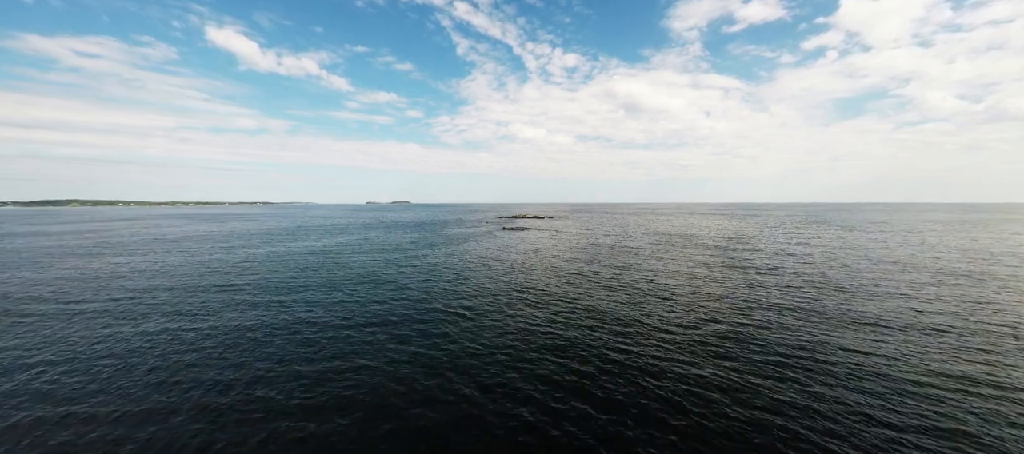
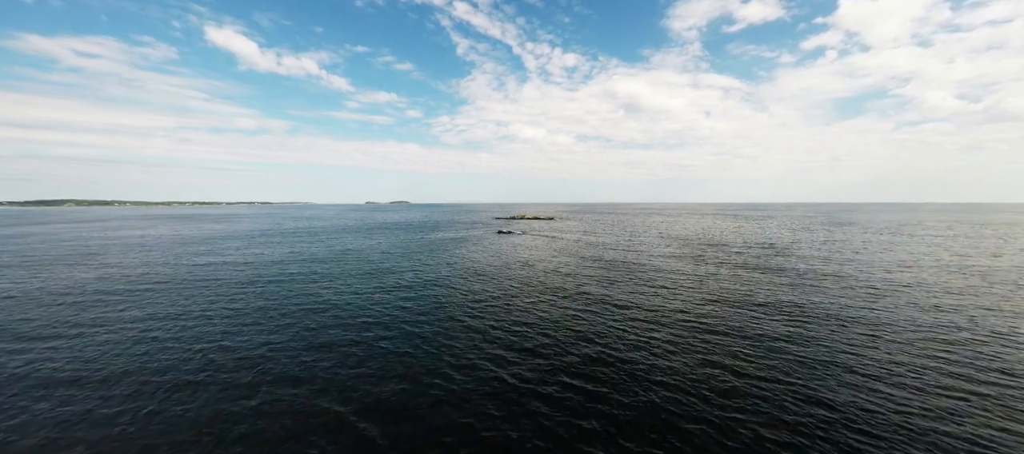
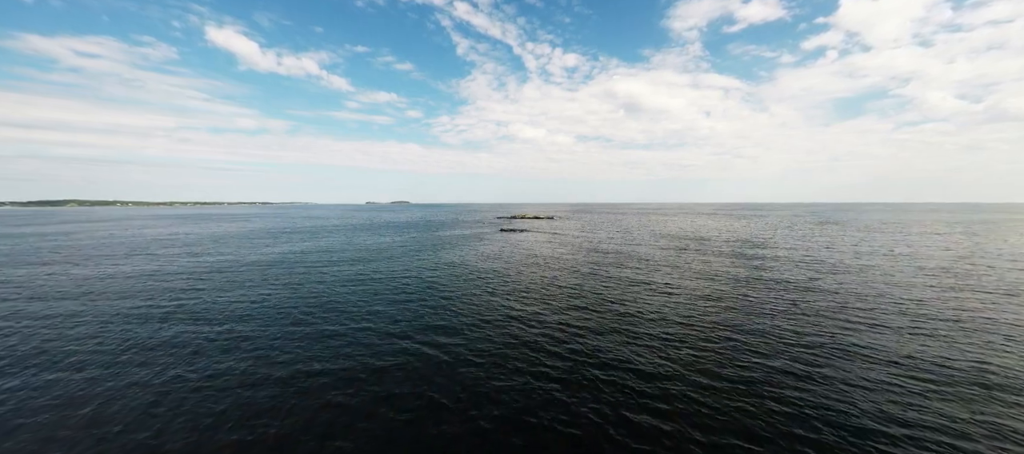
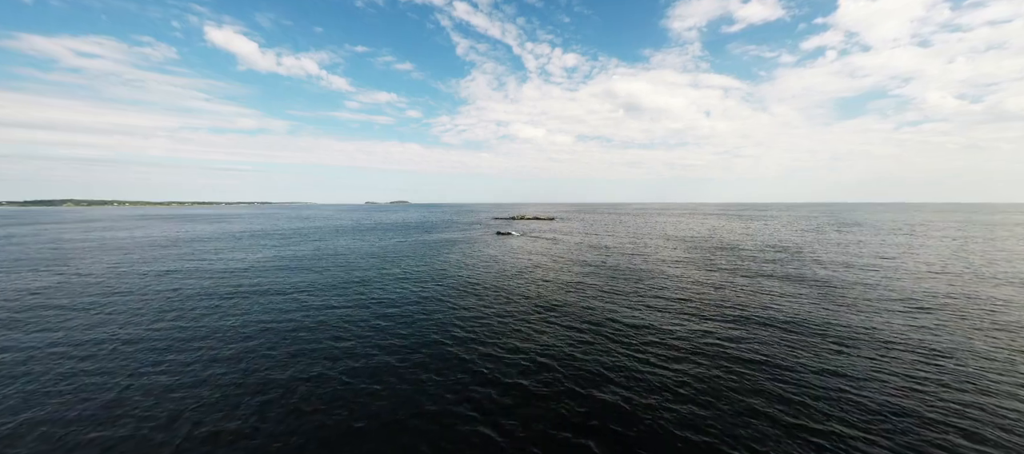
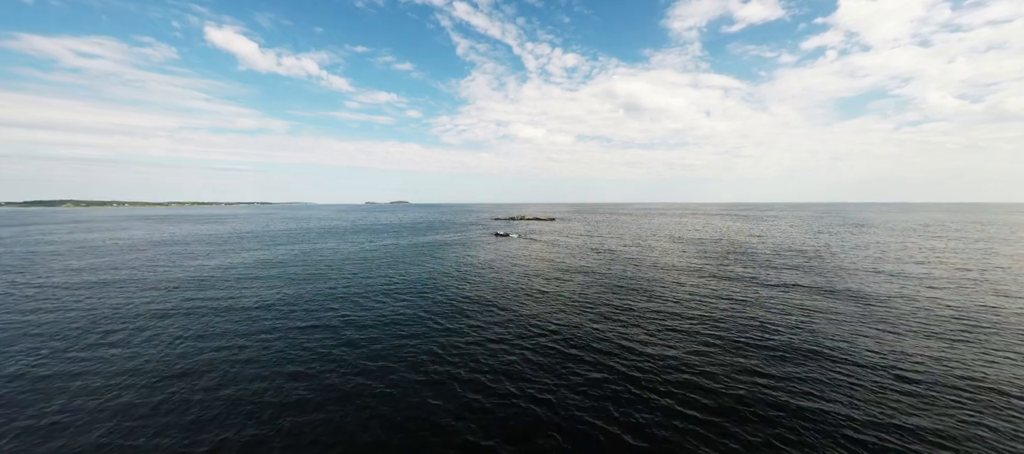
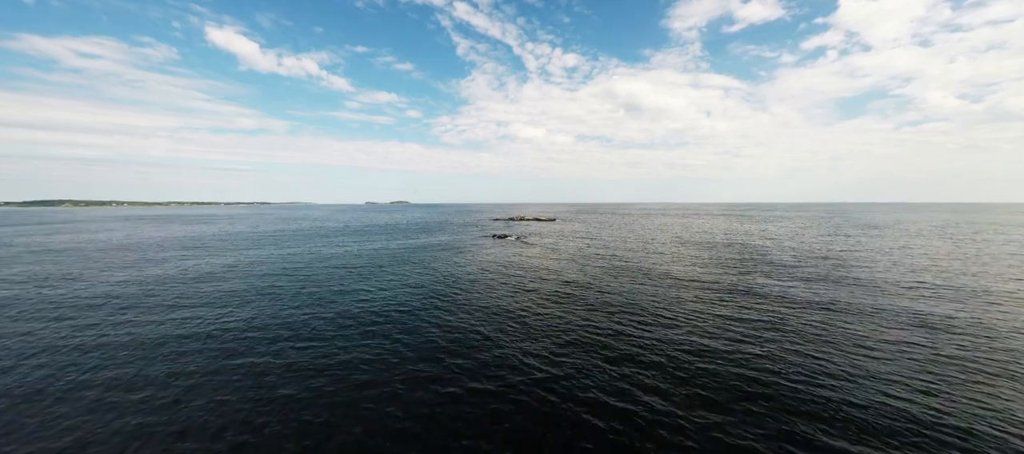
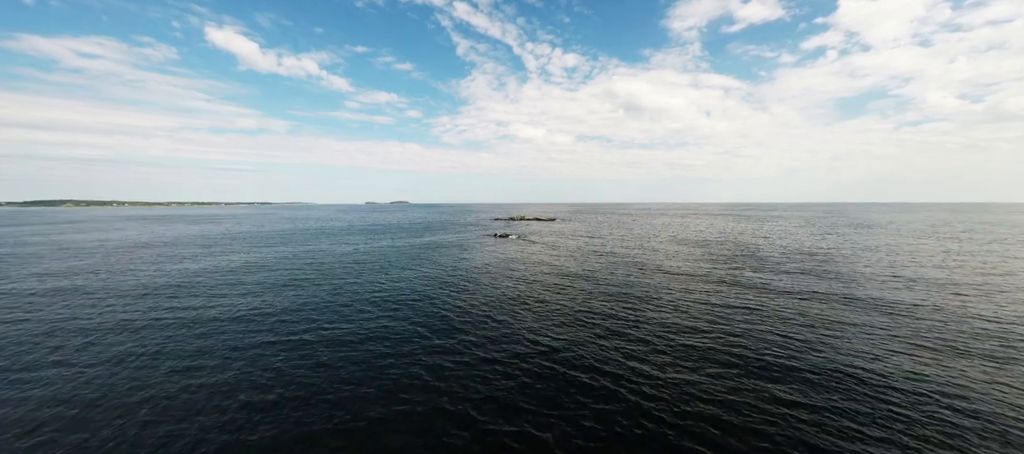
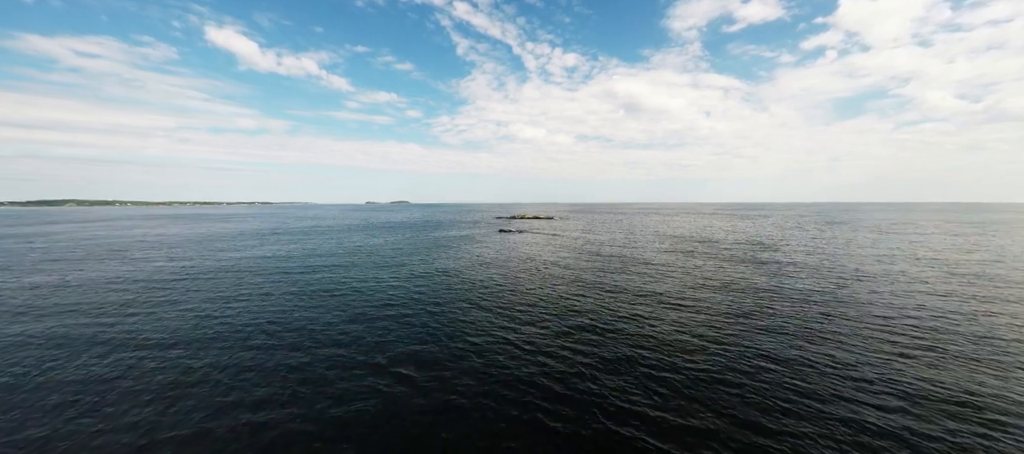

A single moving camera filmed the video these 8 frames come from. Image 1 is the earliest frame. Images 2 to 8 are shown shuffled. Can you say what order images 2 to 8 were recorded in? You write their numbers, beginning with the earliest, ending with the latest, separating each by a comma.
3, 8, 2, 4, 5, 7, 6
